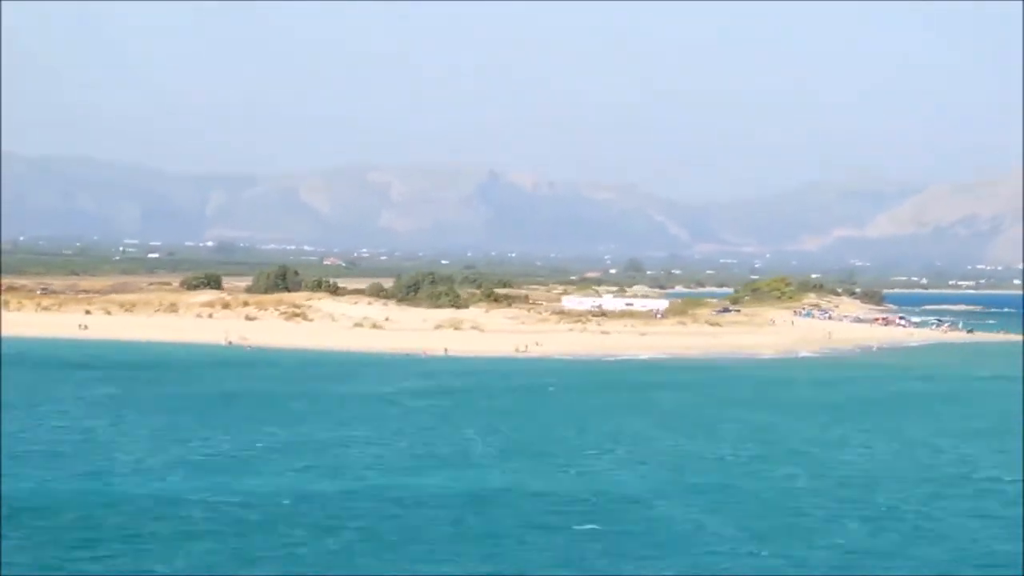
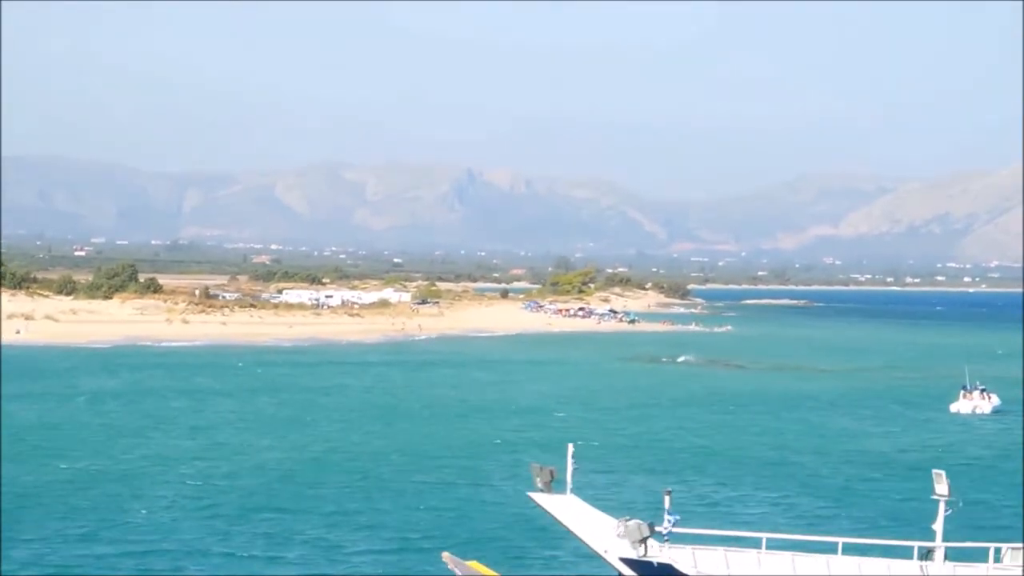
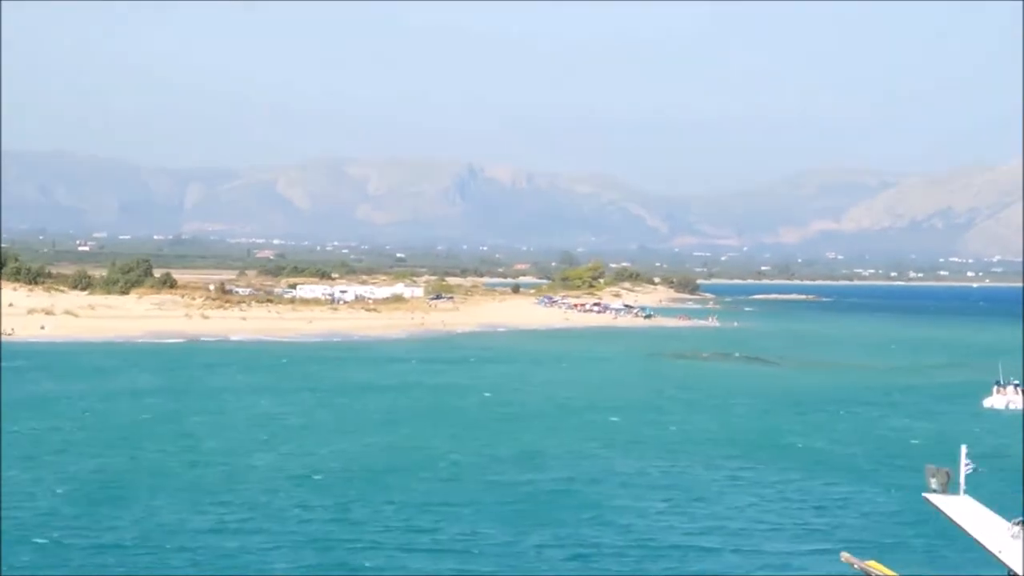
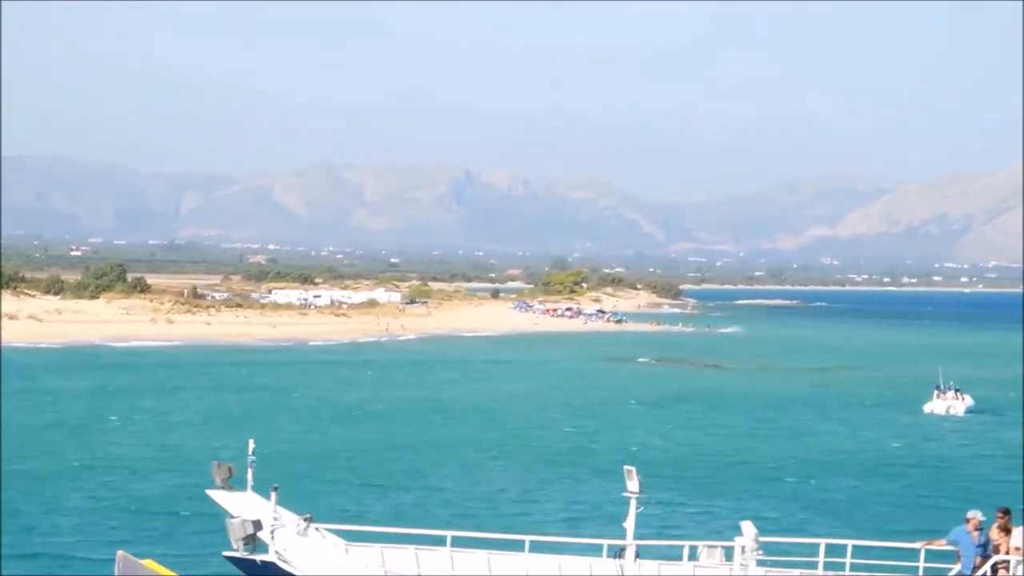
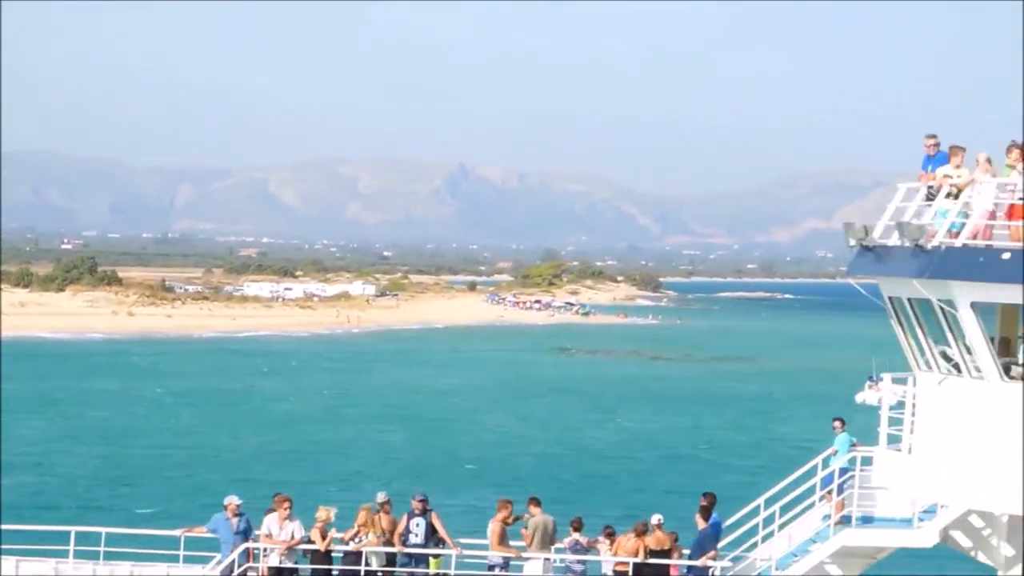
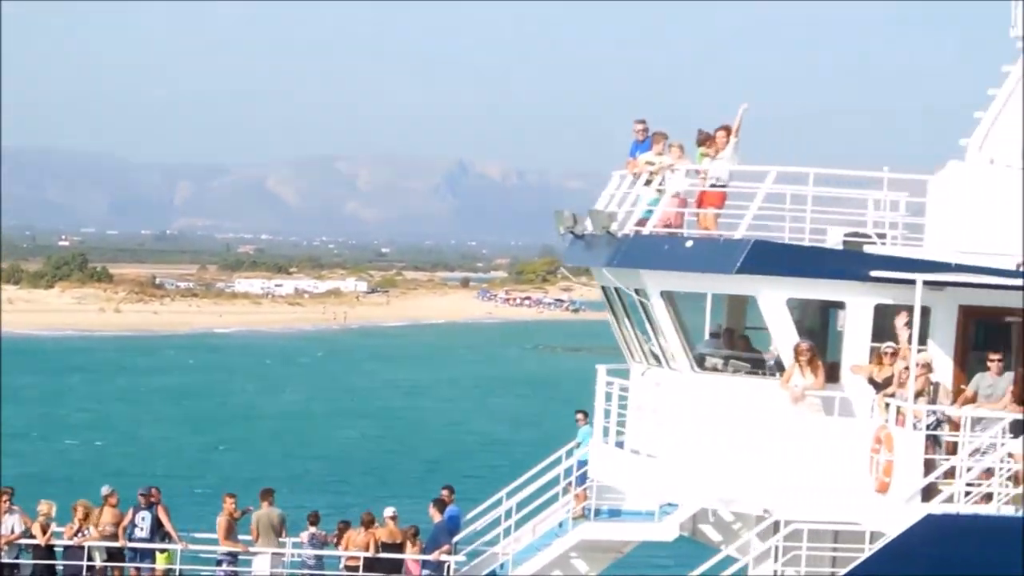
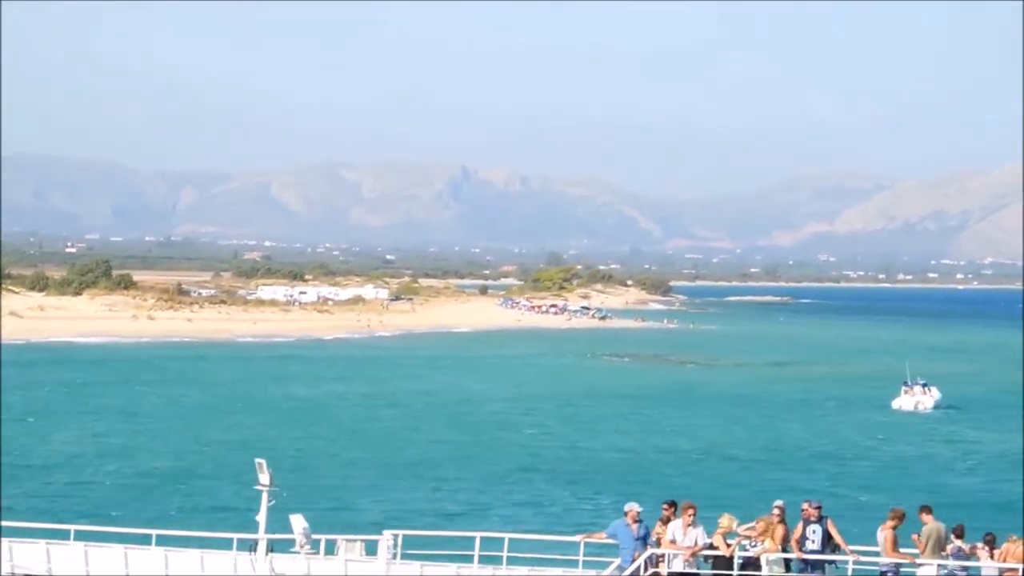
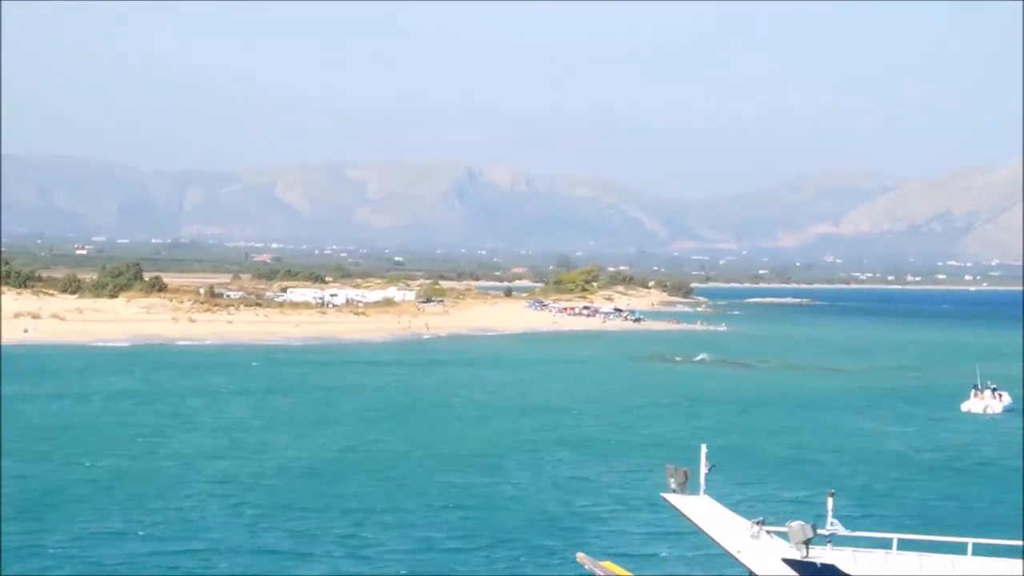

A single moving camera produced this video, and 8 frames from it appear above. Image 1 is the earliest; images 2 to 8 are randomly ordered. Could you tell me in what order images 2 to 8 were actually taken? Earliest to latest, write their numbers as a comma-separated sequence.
3, 8, 2, 4, 7, 5, 6
